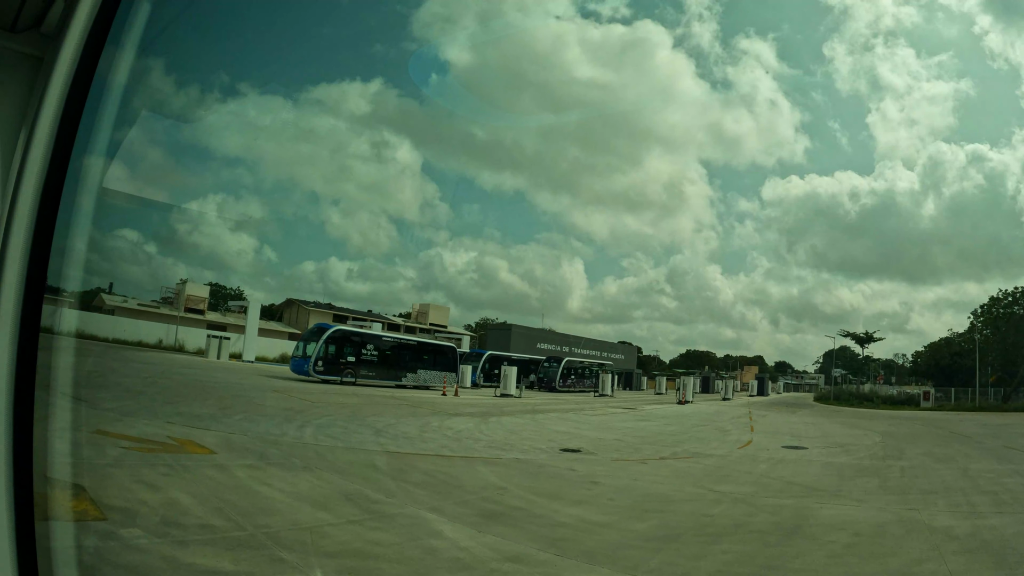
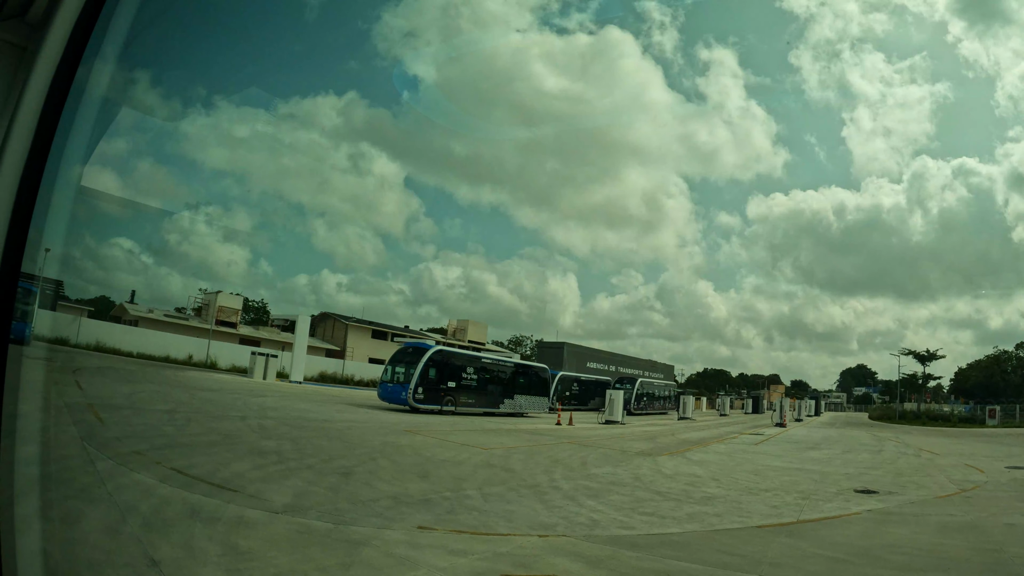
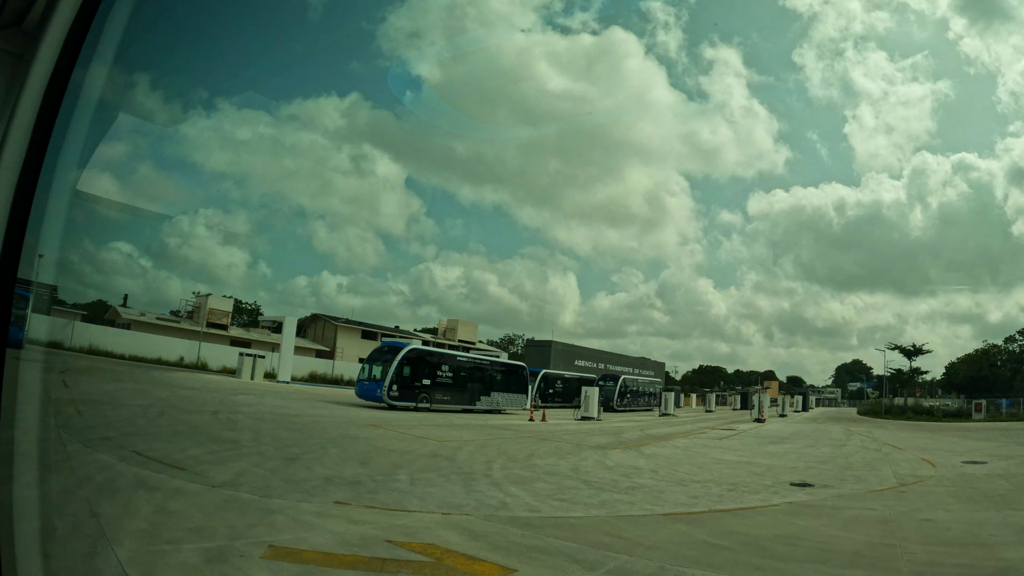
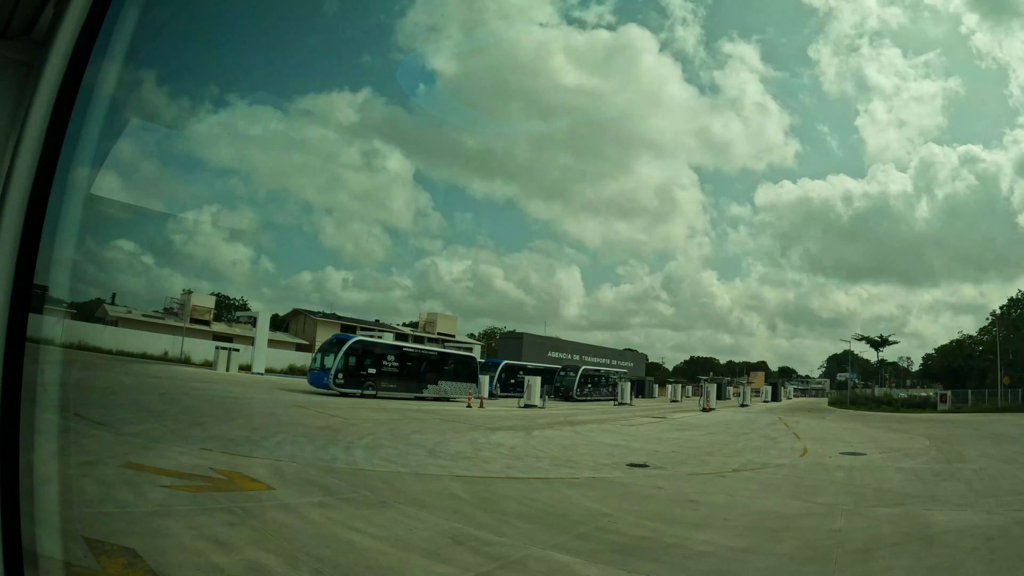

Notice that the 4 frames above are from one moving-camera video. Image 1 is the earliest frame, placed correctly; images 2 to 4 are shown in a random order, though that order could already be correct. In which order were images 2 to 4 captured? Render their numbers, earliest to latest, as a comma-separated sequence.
4, 3, 2
